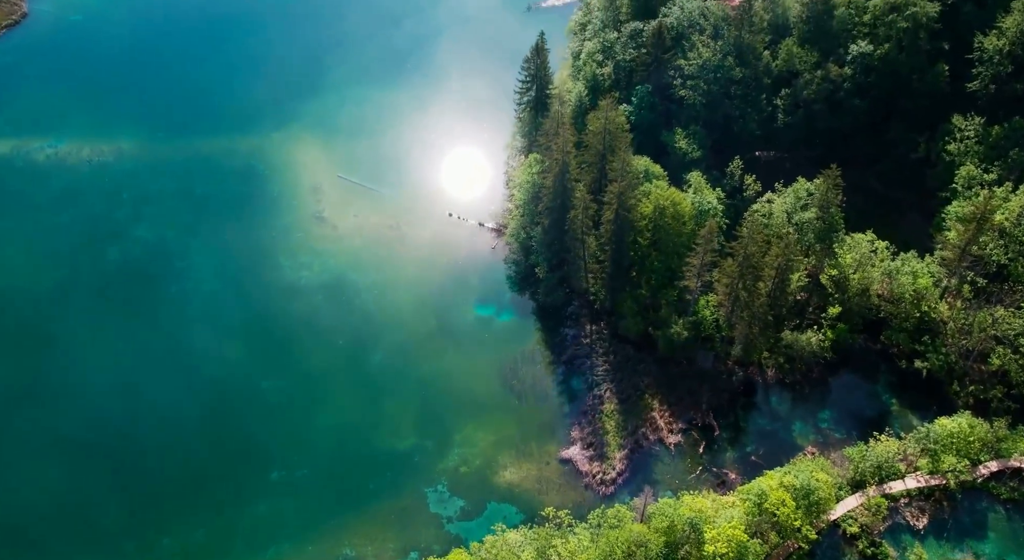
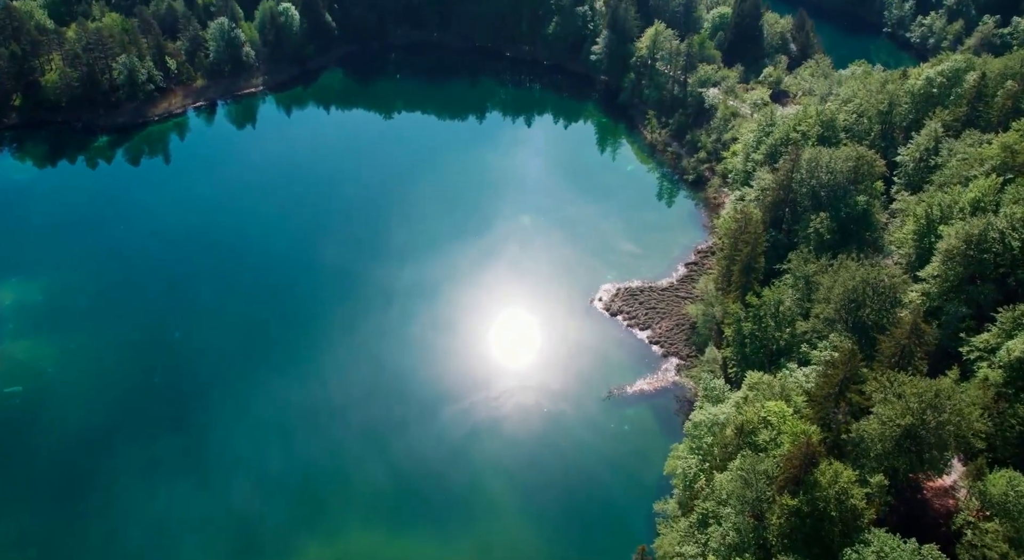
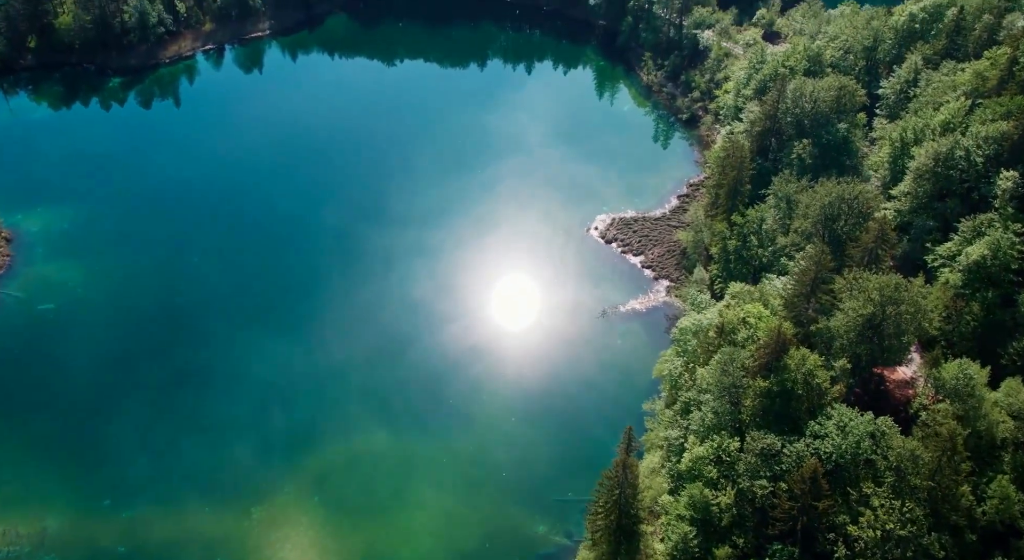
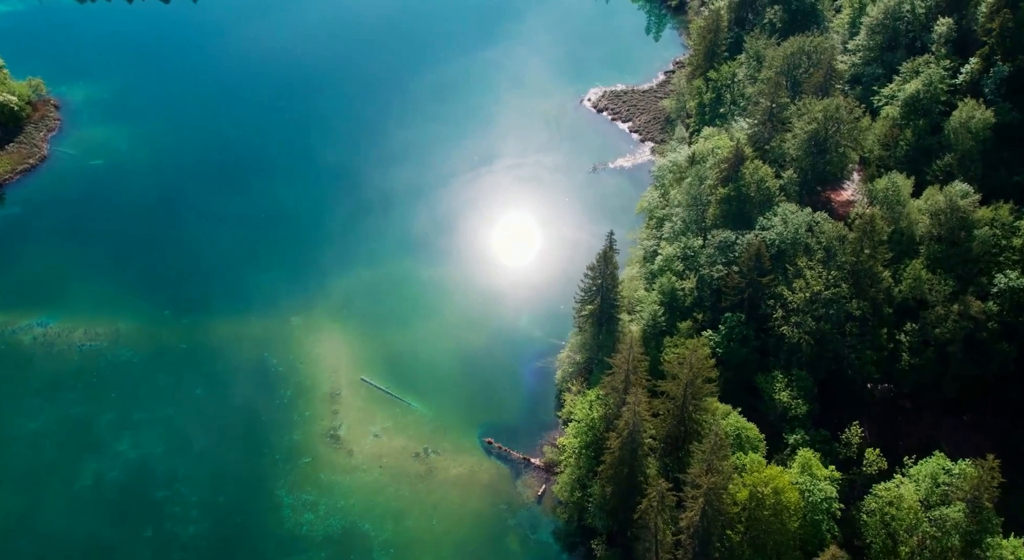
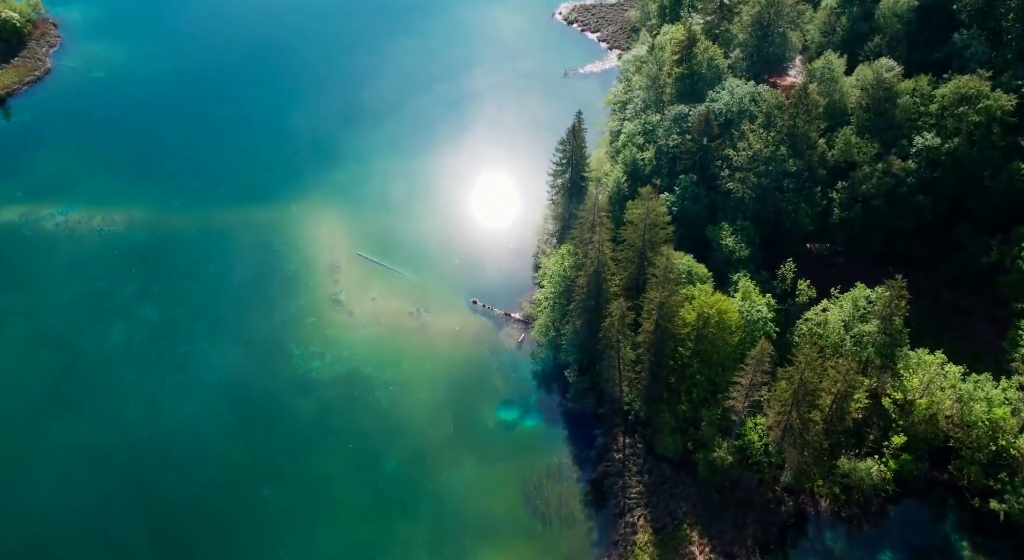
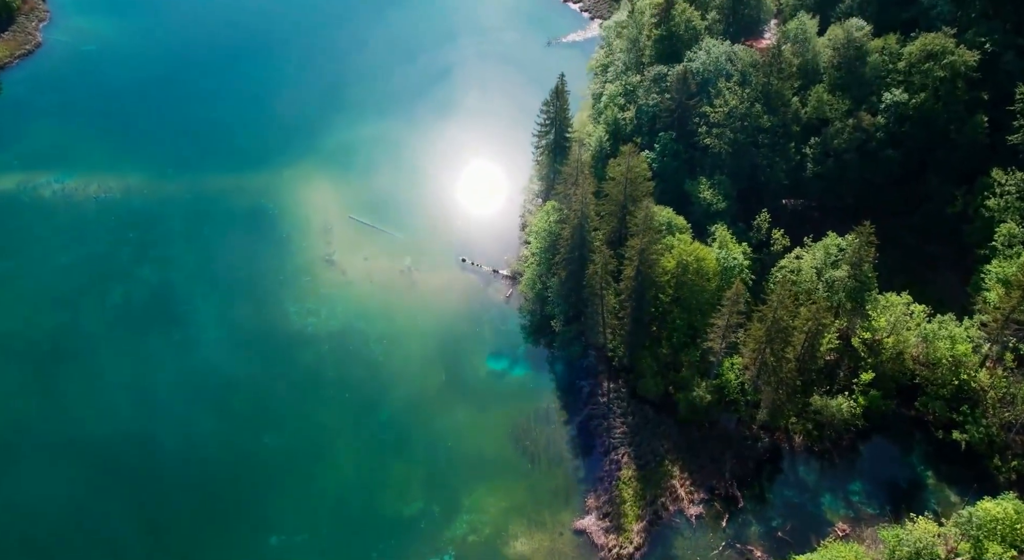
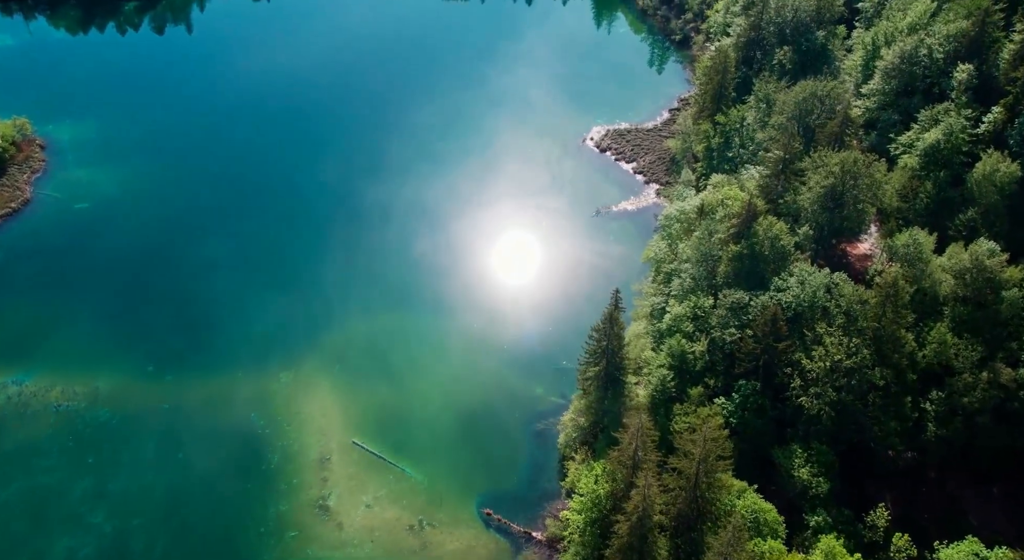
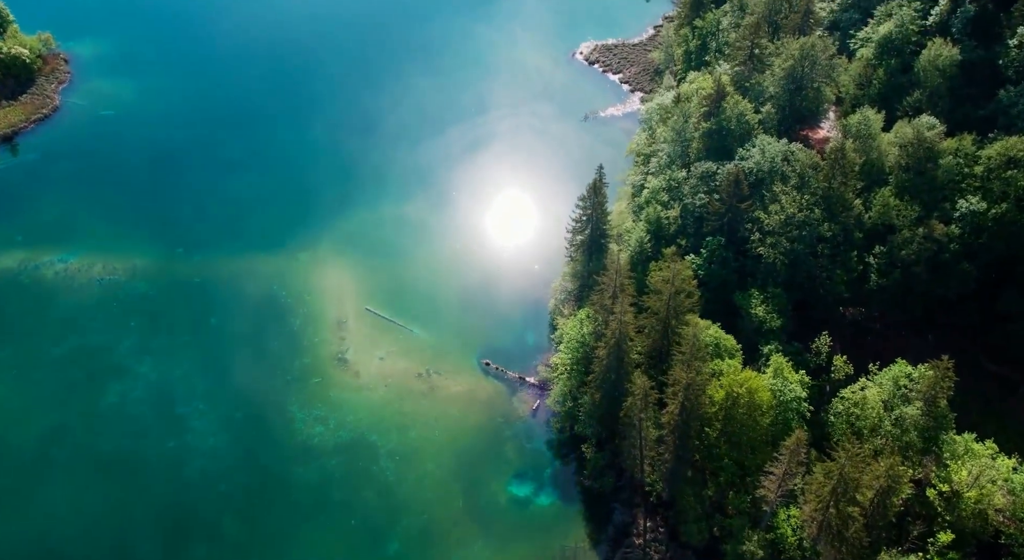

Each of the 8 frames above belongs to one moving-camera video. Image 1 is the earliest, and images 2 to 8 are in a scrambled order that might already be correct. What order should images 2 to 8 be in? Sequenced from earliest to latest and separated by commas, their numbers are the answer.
6, 5, 8, 4, 7, 3, 2
